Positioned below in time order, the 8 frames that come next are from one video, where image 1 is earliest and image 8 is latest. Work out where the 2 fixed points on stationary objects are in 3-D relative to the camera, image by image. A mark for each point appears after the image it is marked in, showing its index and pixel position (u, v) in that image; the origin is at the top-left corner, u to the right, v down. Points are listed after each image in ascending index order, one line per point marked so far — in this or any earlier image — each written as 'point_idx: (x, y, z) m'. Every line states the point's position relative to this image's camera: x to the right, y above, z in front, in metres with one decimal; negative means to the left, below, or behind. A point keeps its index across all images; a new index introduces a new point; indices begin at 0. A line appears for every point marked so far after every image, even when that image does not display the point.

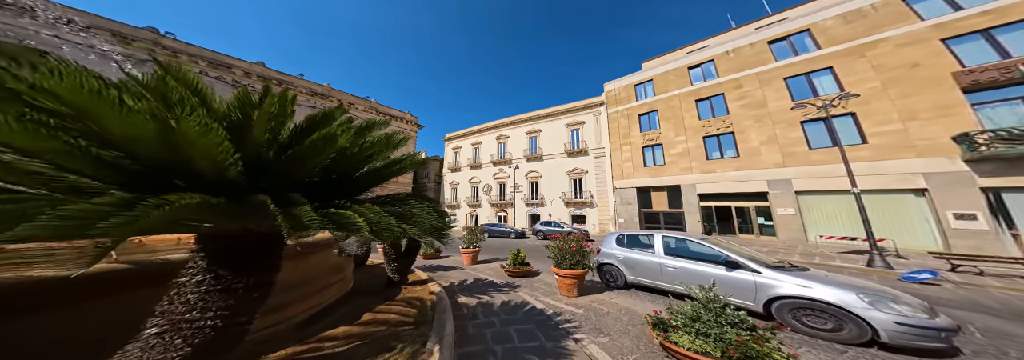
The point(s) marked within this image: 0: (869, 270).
0: (+9.1, -2.3, +5.7) m
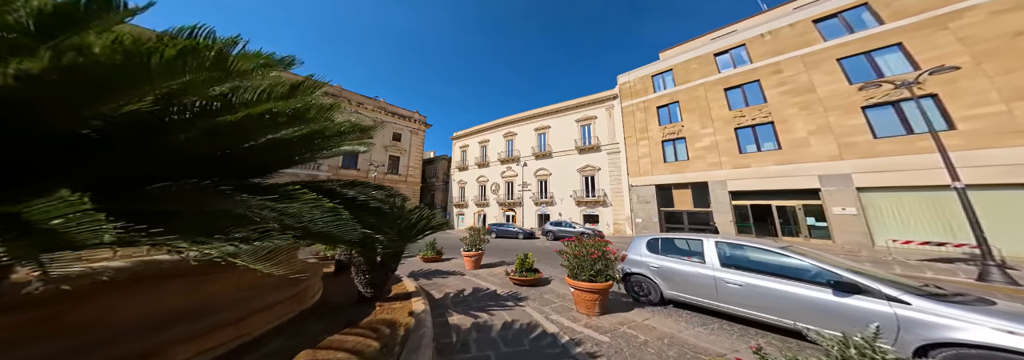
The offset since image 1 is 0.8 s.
0: (+9.2, -2.1, +4.4) m
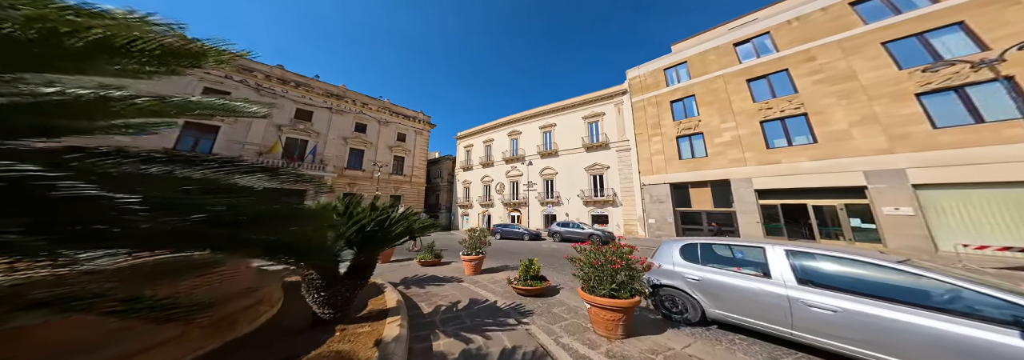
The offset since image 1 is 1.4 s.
0: (+9.3, -2.0, +3.4) m
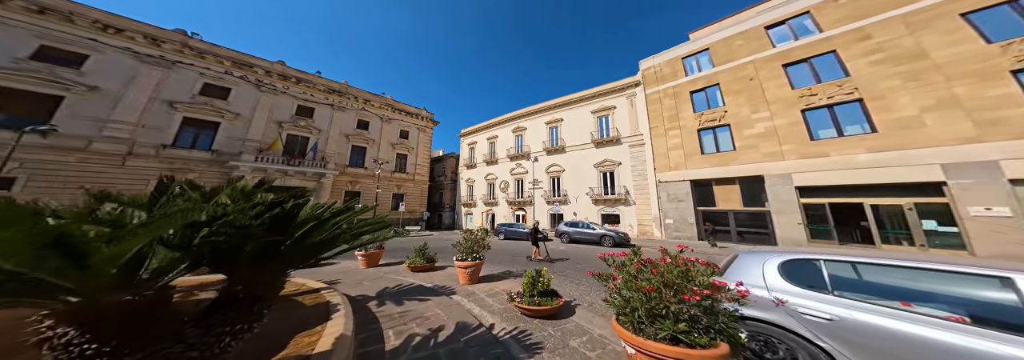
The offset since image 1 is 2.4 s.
0: (+9.3, -1.8, +2.2) m
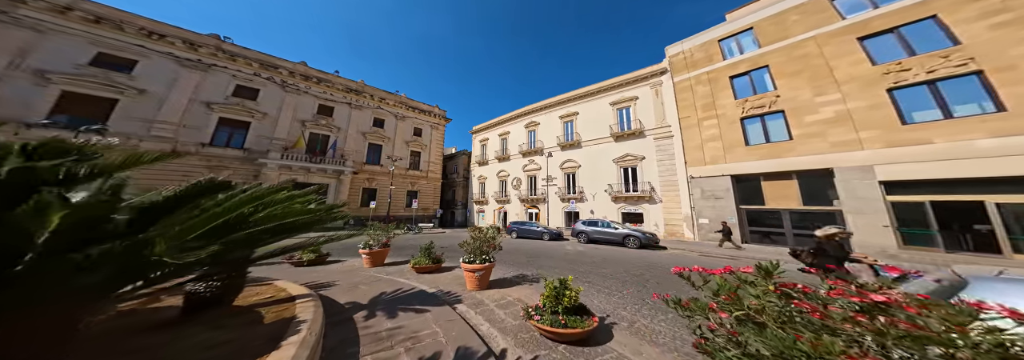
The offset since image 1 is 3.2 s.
0: (+9.5, -1.6, +0.7) m
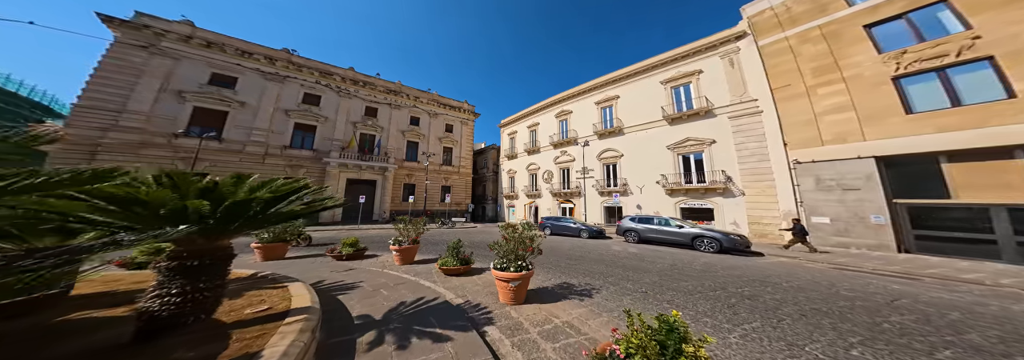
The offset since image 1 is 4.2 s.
0: (+9.6, -1.3, -2.0) m
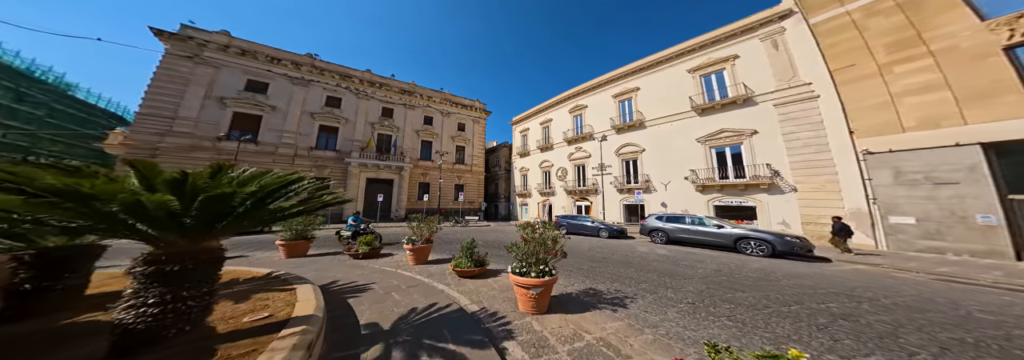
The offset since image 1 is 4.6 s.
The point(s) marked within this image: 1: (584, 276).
0: (+9.7, -1.2, -3.2) m
1: (+2.3, -2.9, +6.7) m
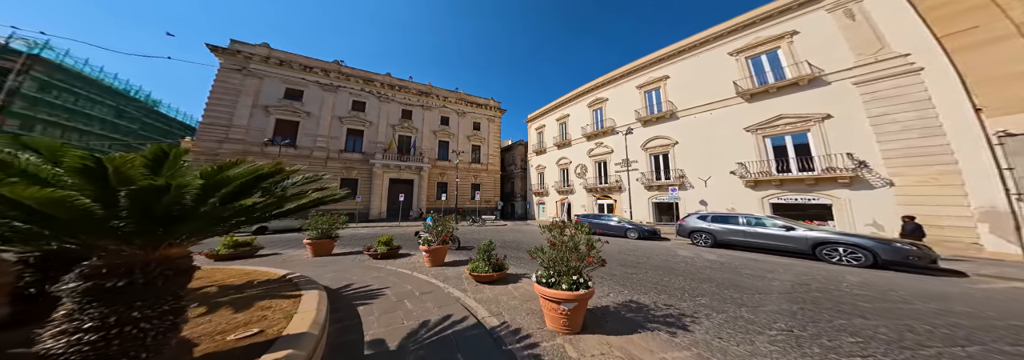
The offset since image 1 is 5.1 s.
0: (+9.7, -1.0, -4.7) m
1: (+3.0, -2.7, +5.7) m
